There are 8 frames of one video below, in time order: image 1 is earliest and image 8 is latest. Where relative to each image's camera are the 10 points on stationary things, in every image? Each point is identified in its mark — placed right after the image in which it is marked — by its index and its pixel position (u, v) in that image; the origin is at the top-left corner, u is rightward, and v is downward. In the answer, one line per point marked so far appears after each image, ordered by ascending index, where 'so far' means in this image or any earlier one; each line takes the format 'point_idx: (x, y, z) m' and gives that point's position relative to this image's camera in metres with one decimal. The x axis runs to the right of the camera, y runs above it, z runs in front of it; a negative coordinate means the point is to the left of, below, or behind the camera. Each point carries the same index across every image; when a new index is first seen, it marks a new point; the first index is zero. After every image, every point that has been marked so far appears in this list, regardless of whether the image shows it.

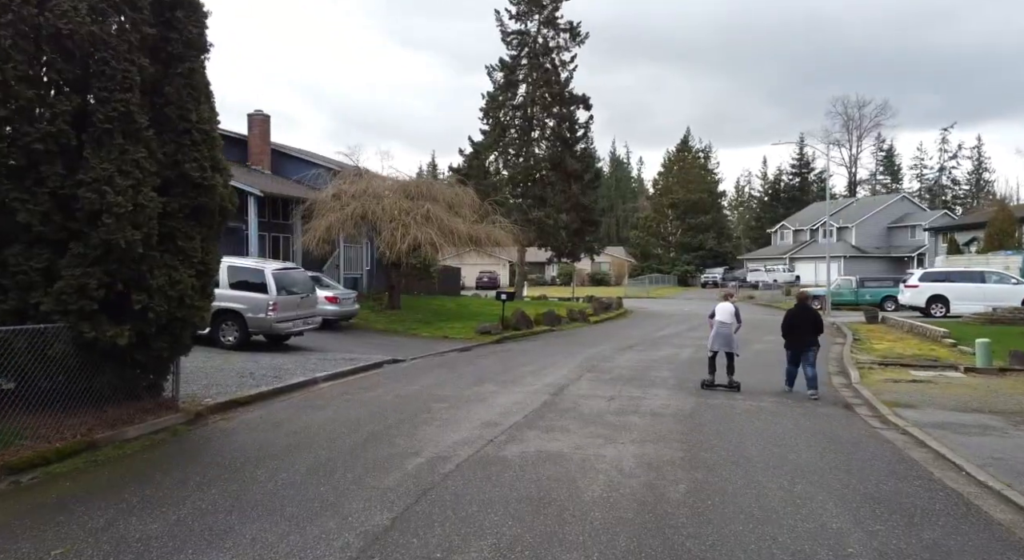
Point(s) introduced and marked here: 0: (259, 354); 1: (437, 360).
0: (-4.8, -1.4, +14.5) m
1: (-1.5, -1.6, +15.5) m
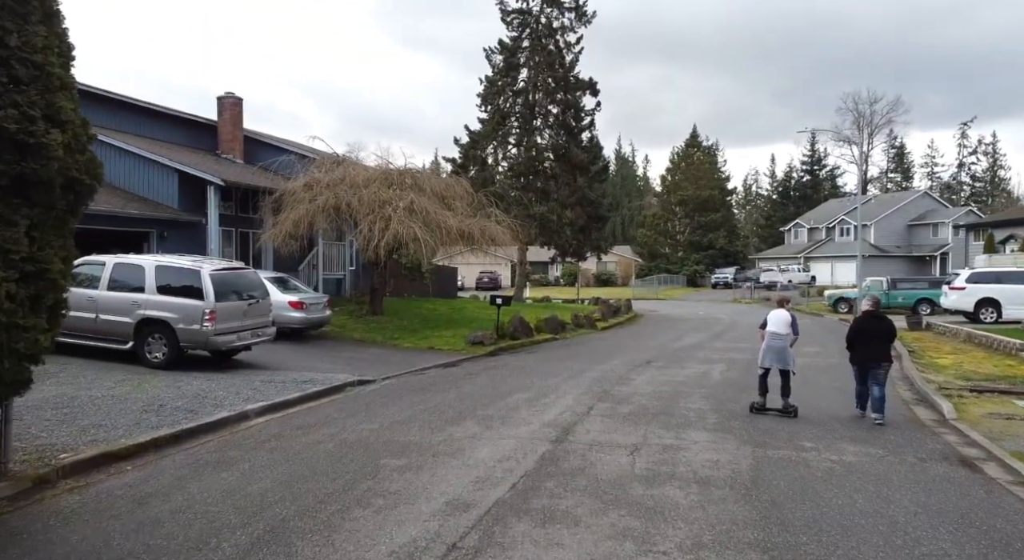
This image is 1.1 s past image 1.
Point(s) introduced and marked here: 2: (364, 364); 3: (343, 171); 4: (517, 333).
0: (-4.9, -1.4, +11.7) m
1: (-1.6, -1.7, +12.7) m
2: (-2.8, -1.6, +14.6) m
3: (-4.2, +2.7, +19.2) m
4: (+0.1, -1.4, +19.4) m
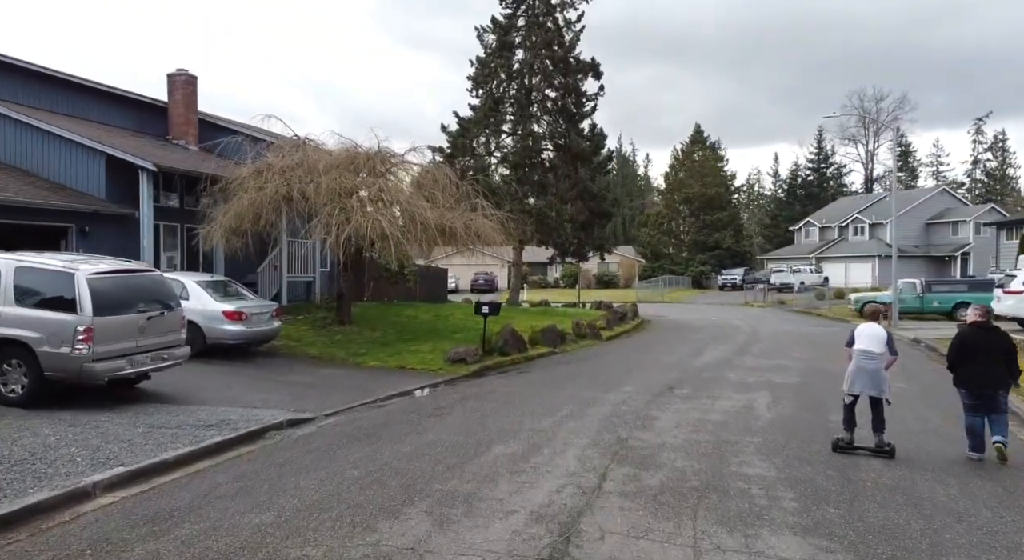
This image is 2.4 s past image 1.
0: (-5.1, -1.5, +8.6) m
1: (-1.8, -1.8, +9.6) m
2: (-3.0, -1.7, +11.5) m
3: (-4.4, +2.6, +16.1) m
4: (-0.1, -1.5, +16.3) m
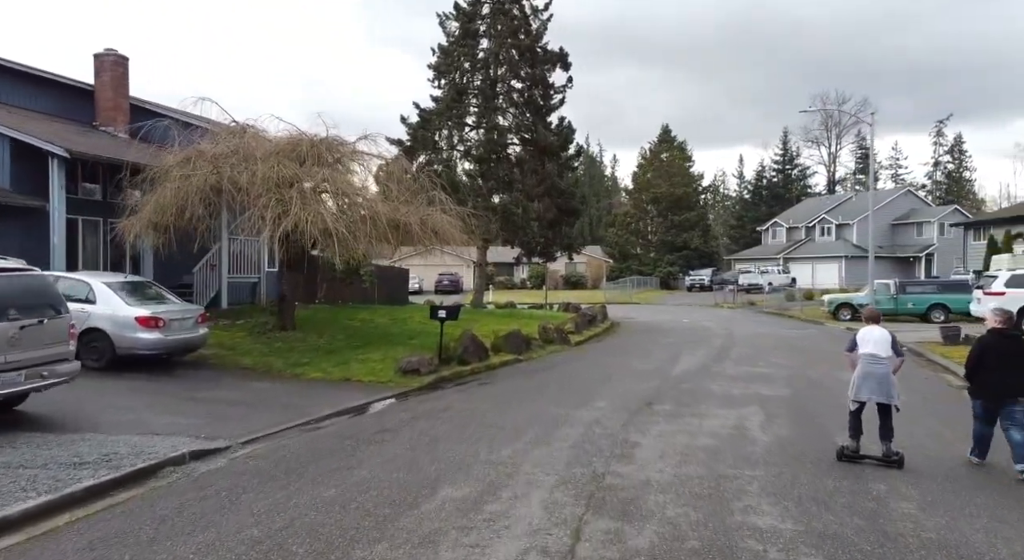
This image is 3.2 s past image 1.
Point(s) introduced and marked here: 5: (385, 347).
0: (-5.5, -1.5, +6.8) m
1: (-2.3, -1.8, +8.0) m
2: (-3.5, -1.7, +9.9) m
3: (-5.1, +2.6, +14.3) m
4: (-0.9, -1.5, +14.8) m
5: (-2.6, -1.4, +15.6) m
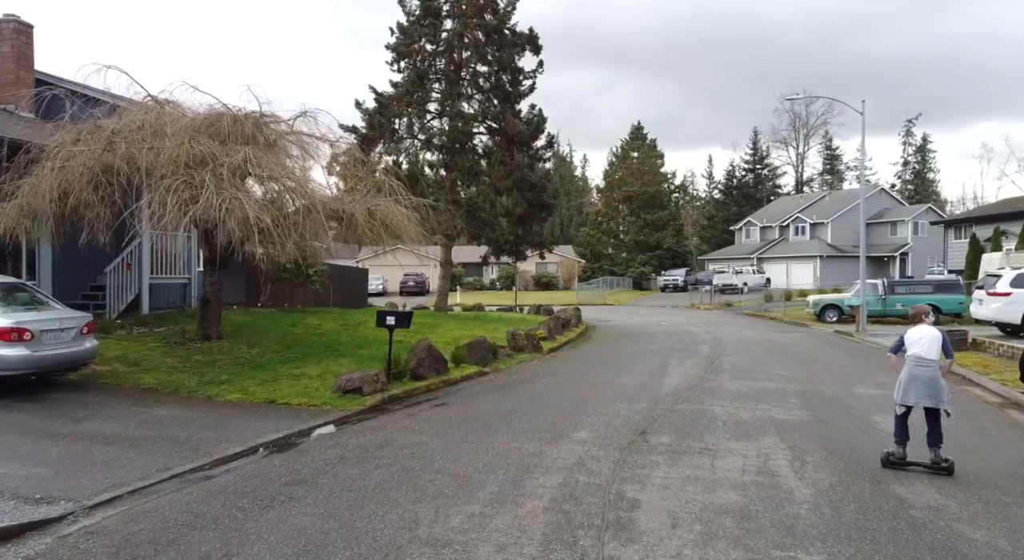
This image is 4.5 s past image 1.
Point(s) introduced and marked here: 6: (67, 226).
0: (-5.8, -1.5, +4.4) m
1: (-2.6, -1.8, +5.7) m
2: (-4.0, -1.7, +7.5) m
3: (-5.7, +2.6, +12.0) m
4: (-1.5, -1.5, +12.5) m
5: (-3.2, -1.4, +13.3) m
6: (-6.9, +0.9, +11.9) m
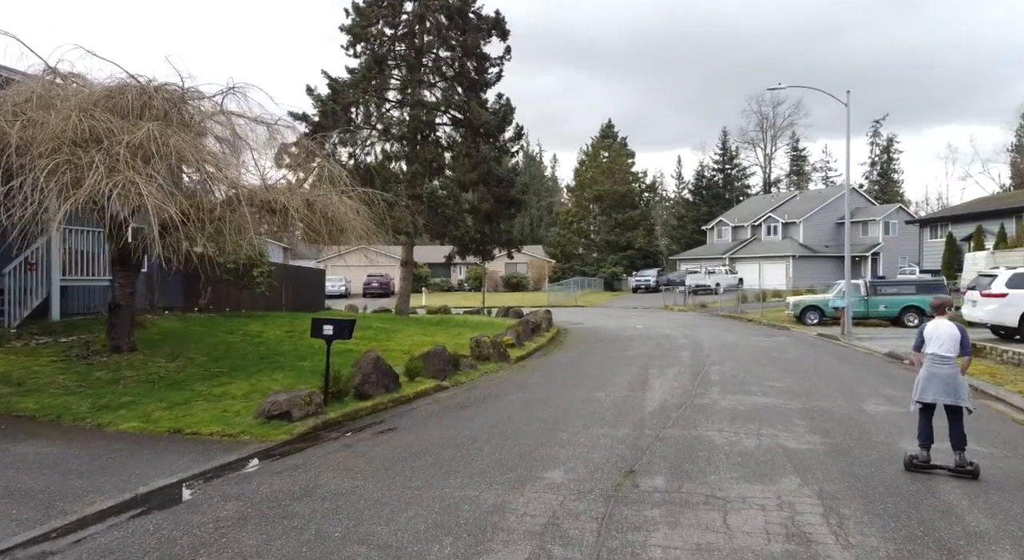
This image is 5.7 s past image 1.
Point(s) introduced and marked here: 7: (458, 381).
0: (-6.1, -1.6, +2.4) m
1: (-2.9, -1.8, +3.8) m
2: (-4.3, -1.7, +5.6) m
3: (-6.3, +2.6, +10.0) m
4: (-2.0, -1.5, +10.7) m
5: (-3.8, -1.4, +11.4) m
6: (-7.4, +0.8, +9.9) m
7: (-0.9, -1.7, +13.2) m
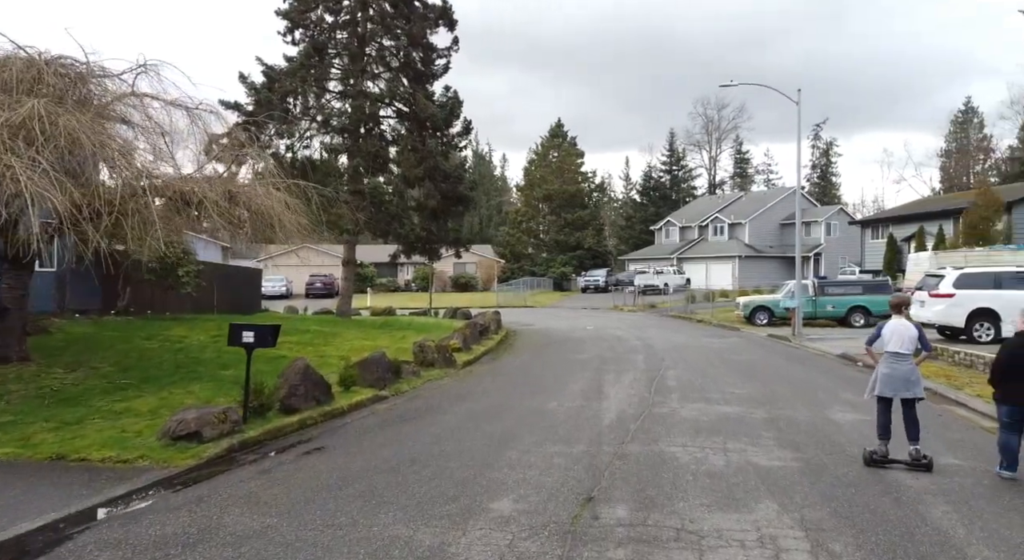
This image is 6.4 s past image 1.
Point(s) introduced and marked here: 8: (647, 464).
0: (-6.2, -1.6, +1.1) m
1: (-3.1, -1.8, +2.7) m
2: (-4.7, -1.7, +4.4) m
3: (-6.9, +2.5, +8.6) m
4: (-2.7, -1.5, +9.6) m
5: (-4.6, -1.4, +10.2) m
6: (-8.0, +0.8, +8.5) m
7: (-1.8, -1.7, +12.2) m
8: (+1.3, -1.7, +7.4) m
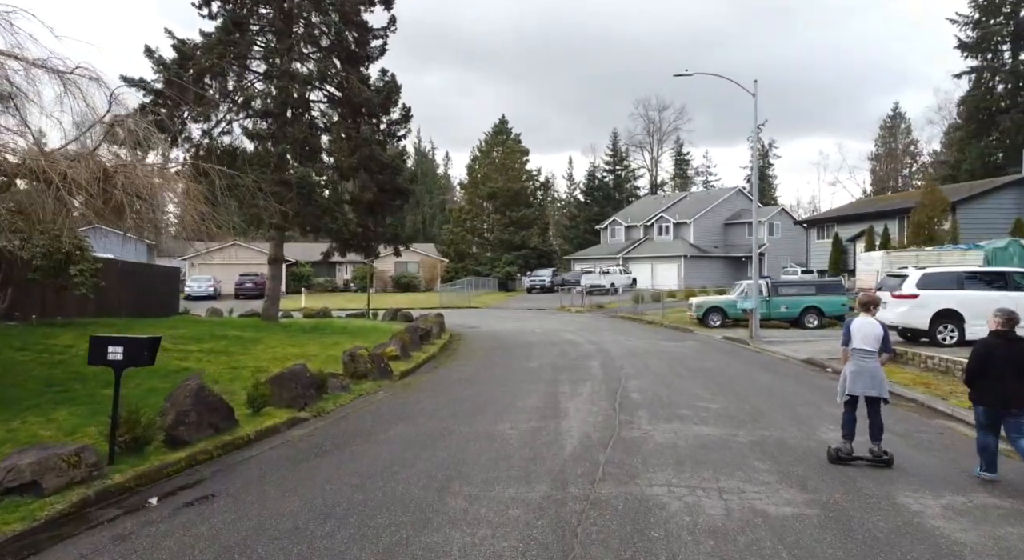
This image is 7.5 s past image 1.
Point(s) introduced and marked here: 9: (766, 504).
0: (-6.1, -1.6, -1.0) m
1: (-3.2, -1.8, +0.8) m
2: (-4.9, -1.7, +2.4) m
3: (-7.4, +2.5, +6.4) m
4: (-3.3, -1.5, +7.7) m
5: (-5.2, -1.4, +8.1) m
6: (-8.5, +0.8, +6.2) m
7: (-2.6, -1.7, +10.4) m
8: (+0.9, -1.7, +5.8) m
9: (+2.0, -1.8, +6.1) m
